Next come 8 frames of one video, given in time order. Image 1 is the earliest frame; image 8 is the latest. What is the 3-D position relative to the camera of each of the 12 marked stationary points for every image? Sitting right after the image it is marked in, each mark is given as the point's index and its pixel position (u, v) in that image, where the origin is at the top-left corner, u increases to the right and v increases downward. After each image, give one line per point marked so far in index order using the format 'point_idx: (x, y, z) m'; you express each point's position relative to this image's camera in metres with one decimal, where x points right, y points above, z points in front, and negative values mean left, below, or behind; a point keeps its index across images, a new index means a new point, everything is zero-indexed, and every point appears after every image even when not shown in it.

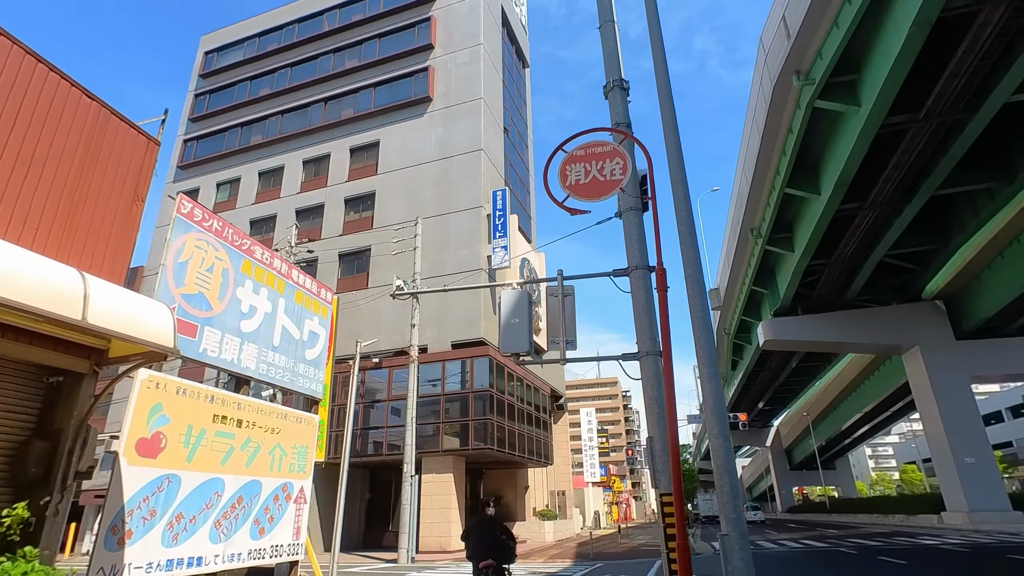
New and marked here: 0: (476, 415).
0: (-1.2, -4.4, +19.6) m
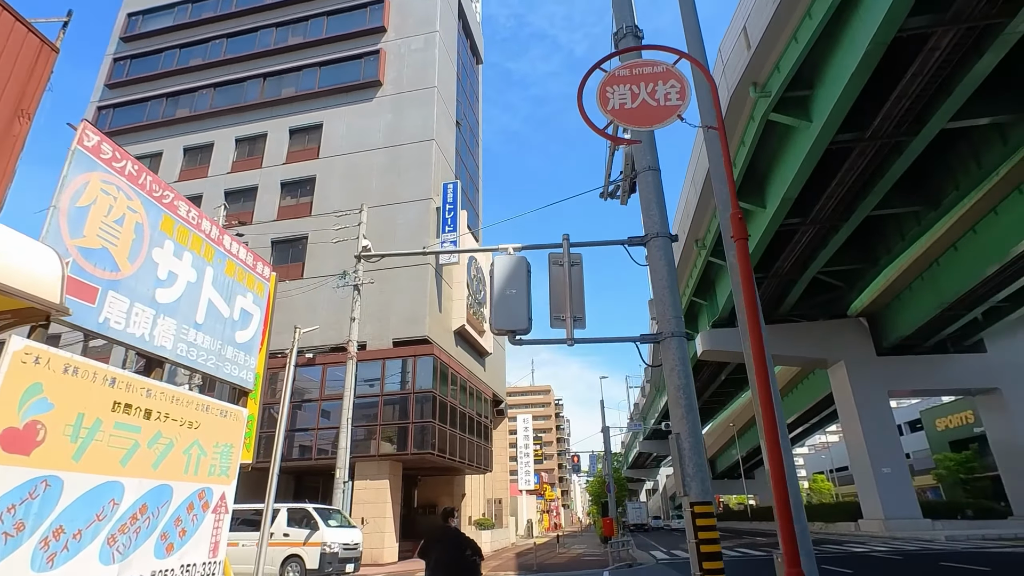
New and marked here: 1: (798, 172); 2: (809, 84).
0: (-3.2, -4.3, +18.6) m
1: (+7.8, +3.2, +15.2) m
2: (+7.8, +5.4, +14.5) m
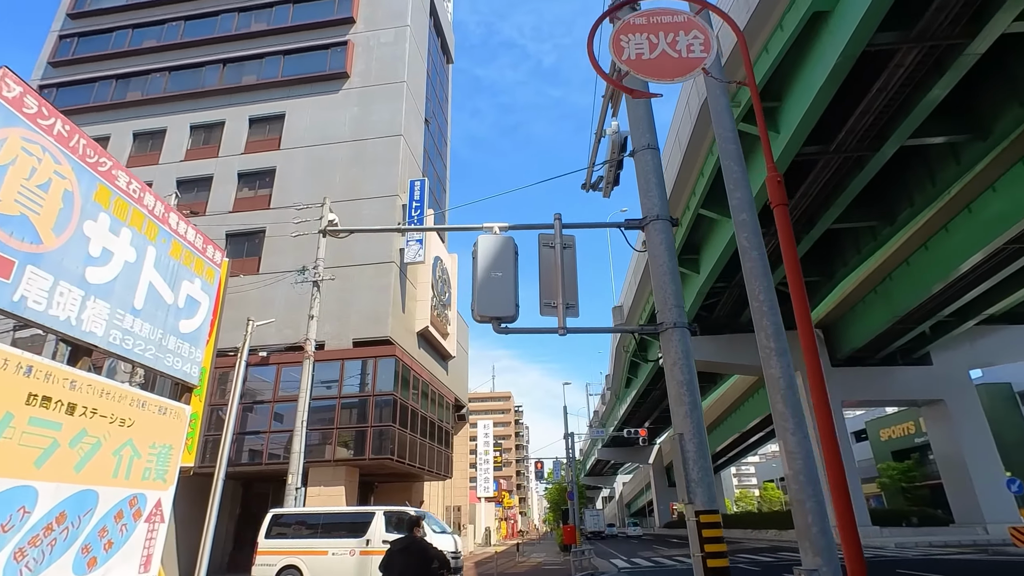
0: (-4.4, -4.3, +18.0) m
1: (+7.0, +3.0, +15.4) m
2: (+7.1, +5.1, +14.7) m
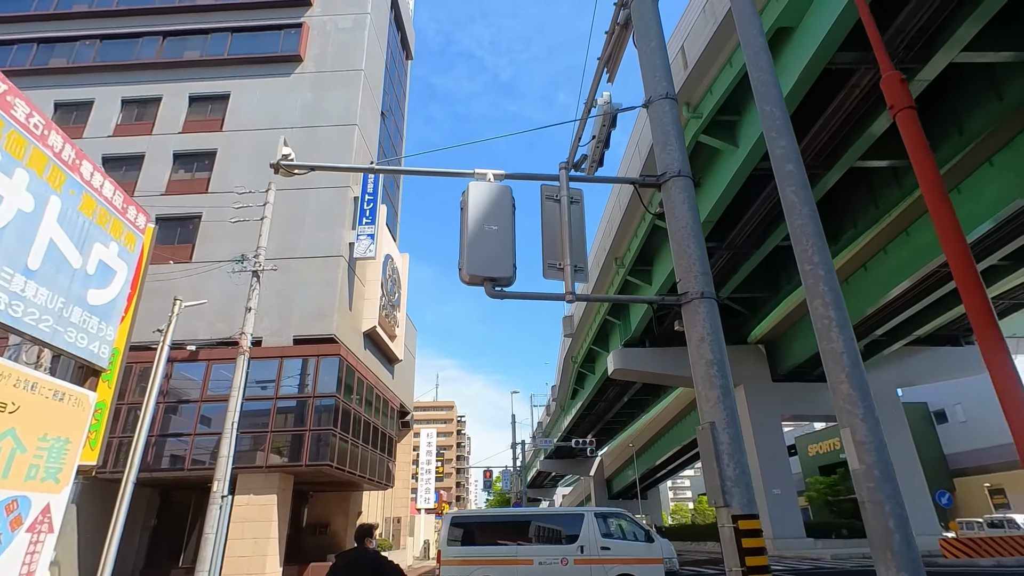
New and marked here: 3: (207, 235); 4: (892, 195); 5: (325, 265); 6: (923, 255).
0: (-6.0, -4.2, +16.9) m
1: (+5.9, +2.6, +15.5) m
2: (+6.1, +4.8, +14.9) m
3: (-10.8, +1.9, +19.5) m
4: (+10.8, +2.6, +15.7) m
5: (-6.4, +0.8, +18.8) m
6: (+12.5, +1.0, +16.8) m
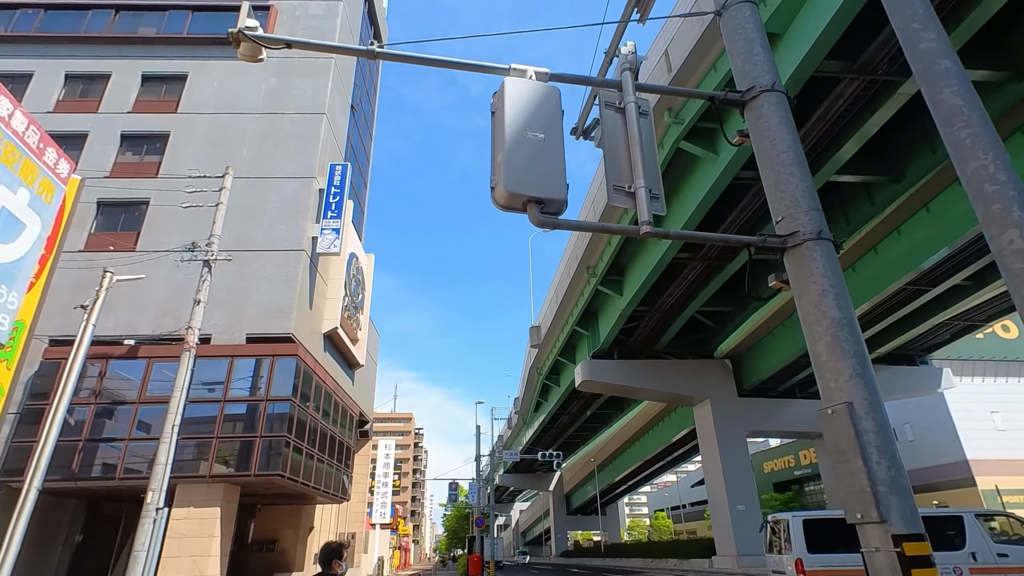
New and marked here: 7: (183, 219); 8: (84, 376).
0: (-7.0, -4.1, +15.7) m
1: (+5.2, +2.4, +15.3) m
2: (+5.5, +4.5, +14.7) m
3: (-11.7, +2.1, +18.1) m
4: (+10.1, +2.2, +15.8) m
5: (-7.3, +0.9, +17.7) m
6: (+11.6, +0.5, +17.0) m
7: (-11.0, +2.3, +18.4) m
8: (-12.8, -2.5, +16.5) m
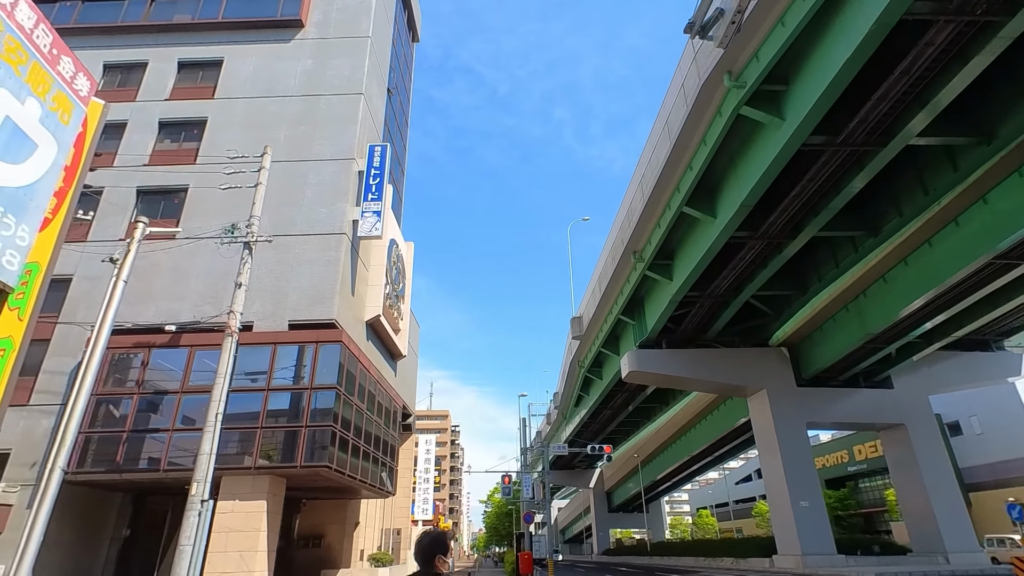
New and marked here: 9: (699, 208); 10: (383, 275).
0: (-5.6, -3.7, +15.2) m
1: (+6.4, +2.9, +14.1) m
2: (+6.7, +5.1, +13.6) m
3: (-10.3, +2.4, +17.9) m
4: (+11.3, +2.9, +14.4) m
5: (-5.9, +1.2, +17.2) m
6: (+13.0, +1.2, +15.4) m
7: (-9.5, +2.6, +18.1) m
8: (-11.4, -2.3, +16.4) m
9: (+5.9, +2.5, +17.5) m
10: (-4.6, +0.4, +19.6) m
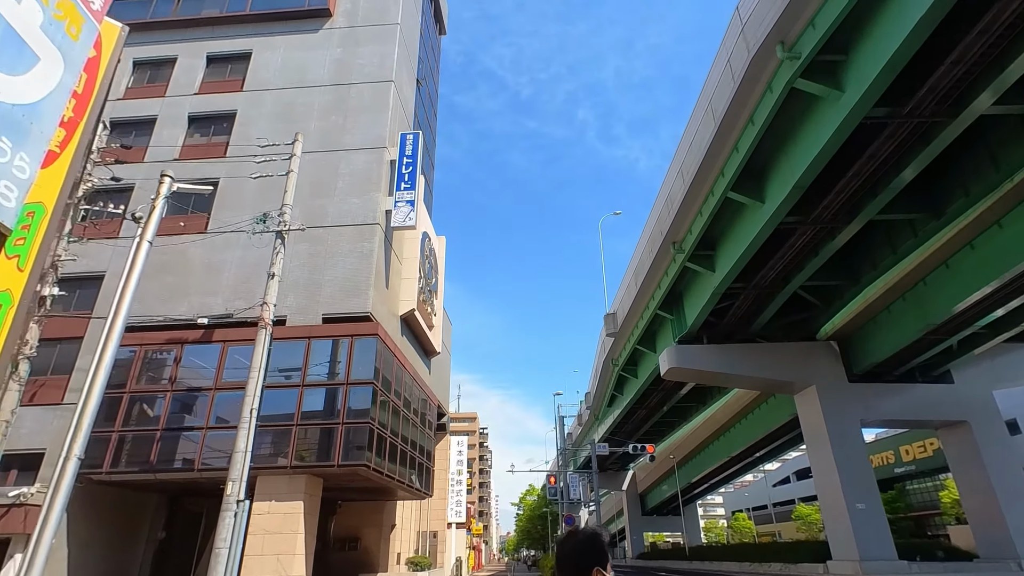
0: (-4.5, -3.6, +14.7) m
1: (+7.4, +3.3, +13.2) m
2: (+7.5, +5.5, +12.6) m
3: (-9.2, +2.4, +17.7) m
4: (+12.2, +3.3, +13.2) m
5: (-4.8, +1.4, +16.8) m
6: (+14.0, +1.6, +14.2) m
7: (-8.4, +2.6, +17.9) m
8: (-10.2, -2.3, +16.2) m
9: (+7.0, +2.9, +16.6) m
10: (-3.4, +0.5, +19.1) m
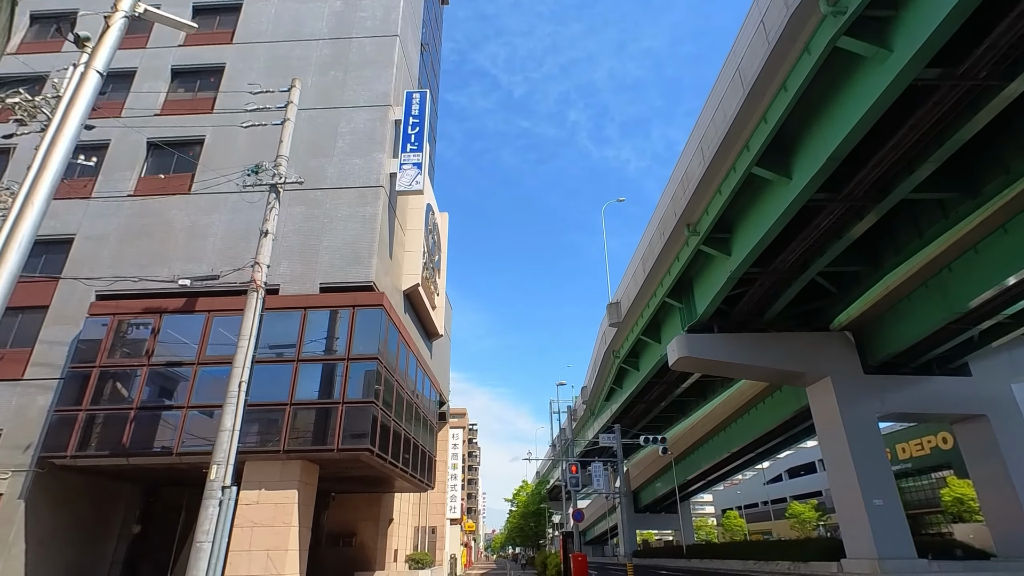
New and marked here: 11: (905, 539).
0: (-4.2, -2.9, +13.5) m
1: (+7.7, +3.8, +12.2) m
2: (+8.0, +6.0, +11.6) m
3: (-8.9, +3.2, +16.3) m
4: (+12.6, +3.8, +12.3) m
5: (-4.5, +2.0, +15.5) m
6: (+14.4, +2.1, +13.4) m
7: (-8.1, +3.3, +16.5) m
8: (-10.0, -1.5, +14.8) m
9: (+7.3, +3.4, +15.6) m
10: (-3.2, +1.2, +17.9) m
11: (+13.5, -8.7, +19.4) m
